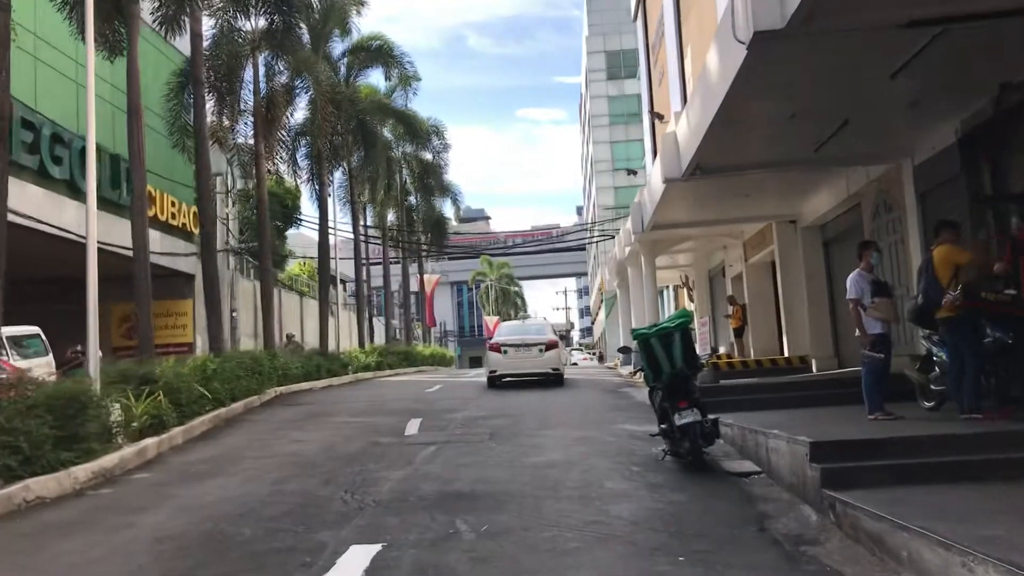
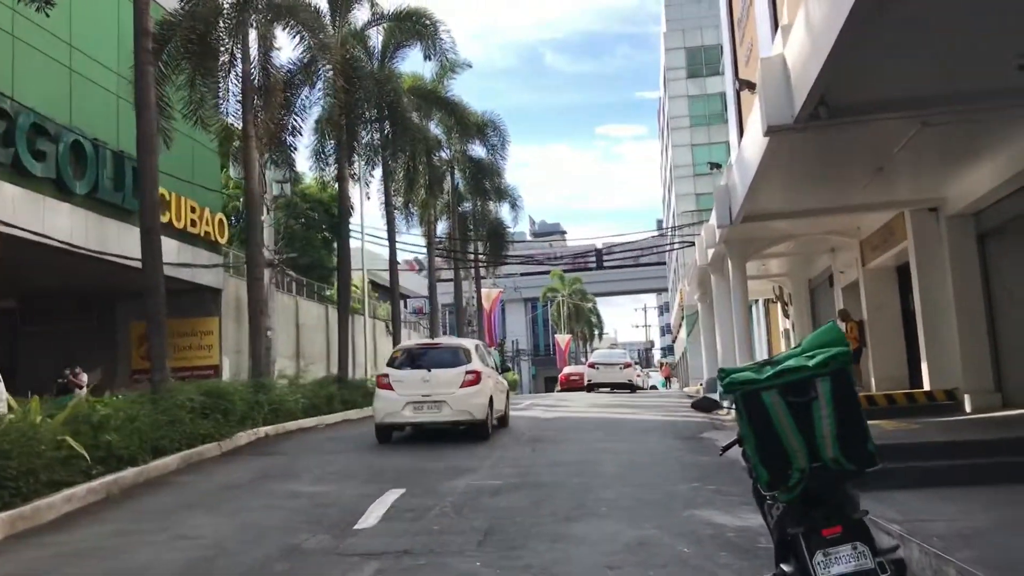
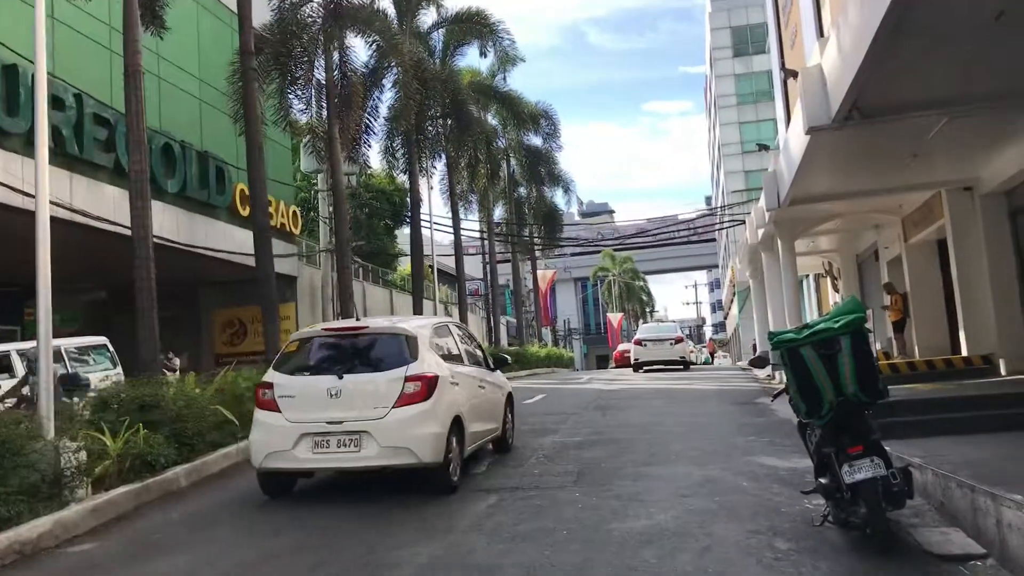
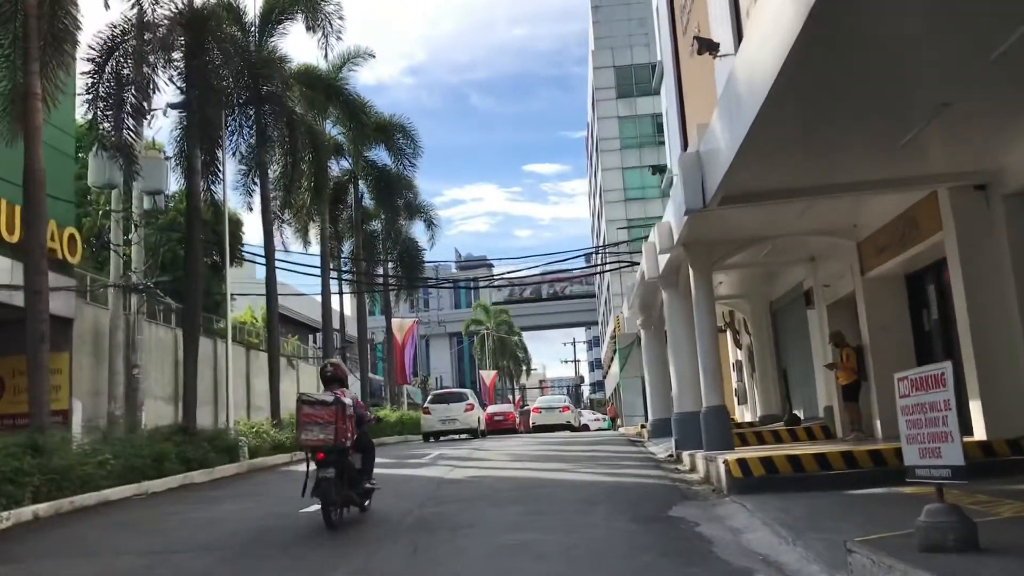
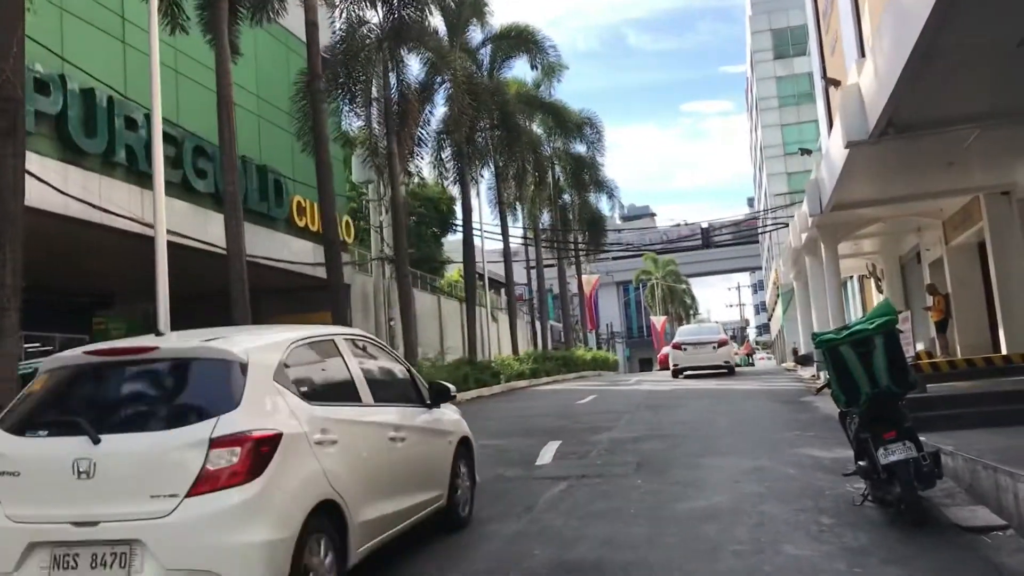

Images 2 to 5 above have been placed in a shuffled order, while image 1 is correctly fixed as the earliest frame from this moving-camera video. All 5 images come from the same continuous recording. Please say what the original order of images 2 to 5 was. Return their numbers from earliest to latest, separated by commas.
5, 3, 2, 4
